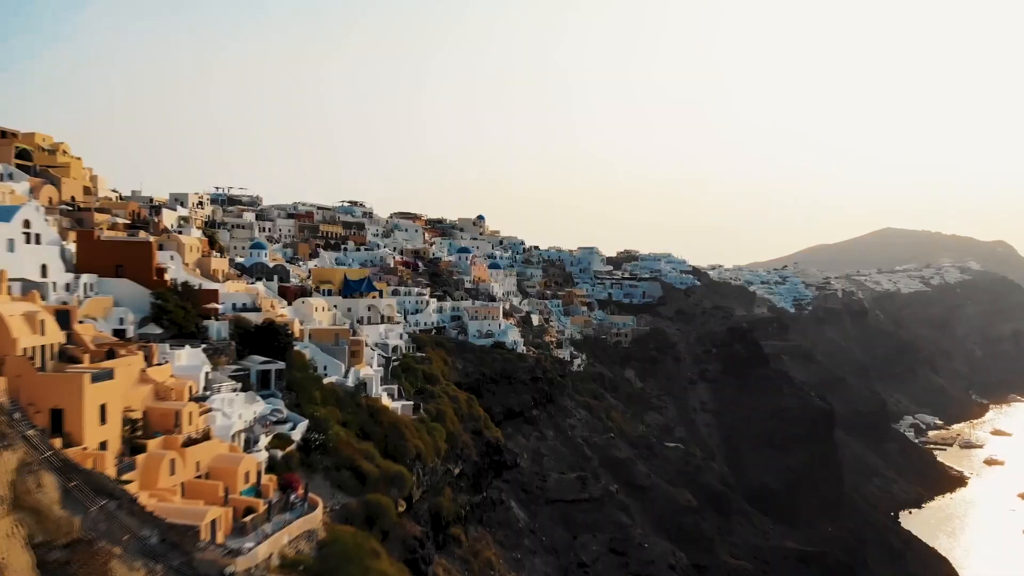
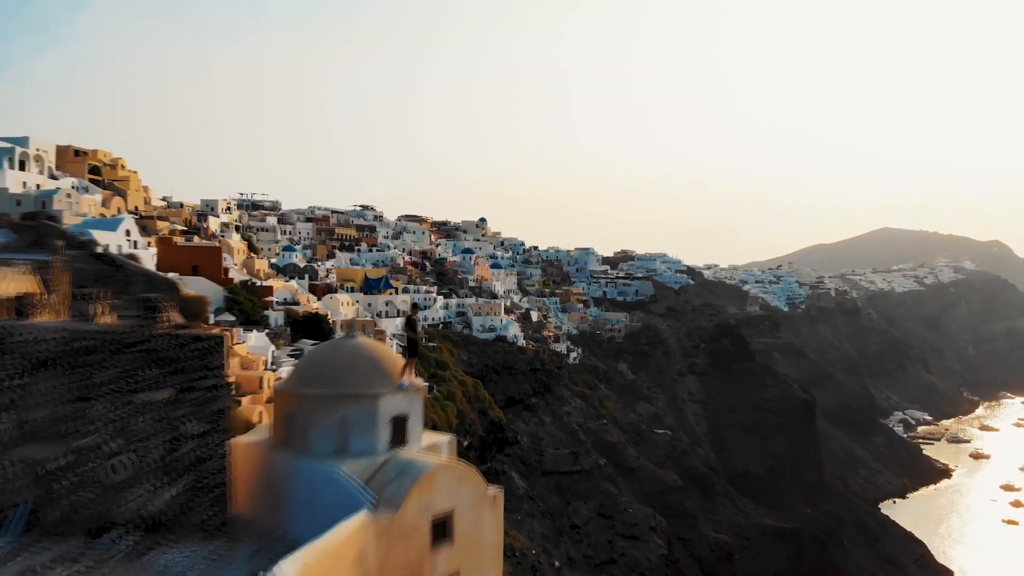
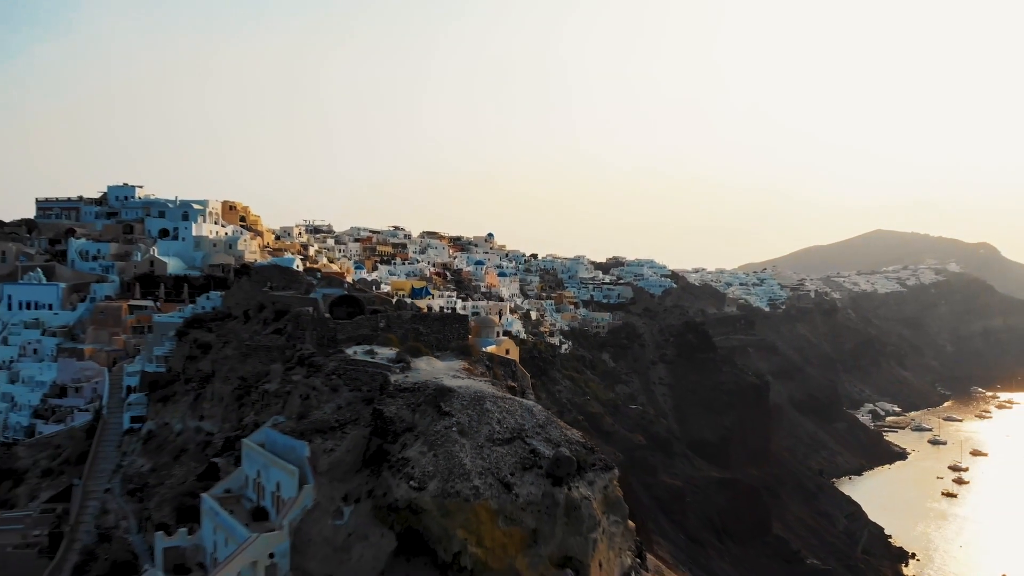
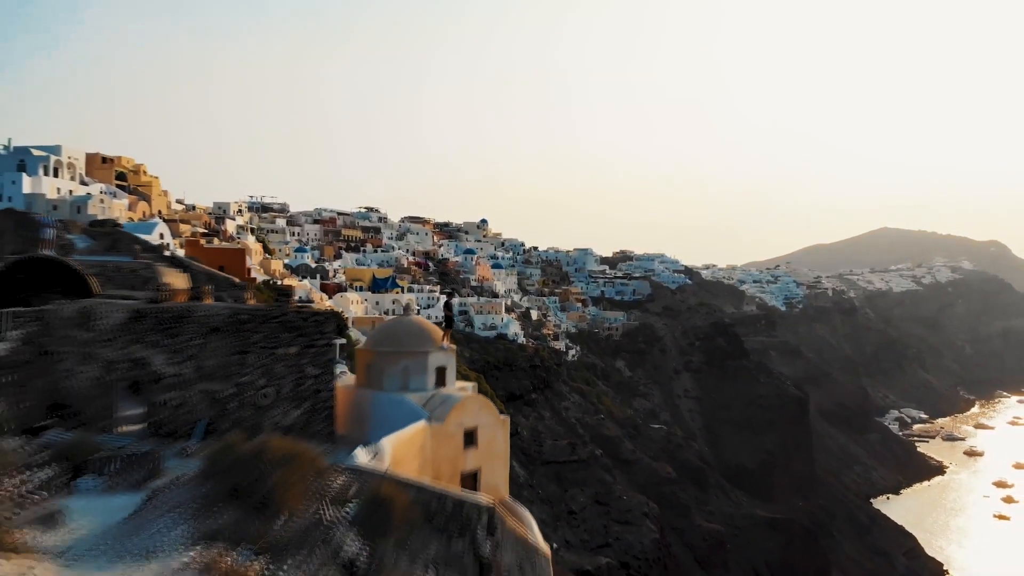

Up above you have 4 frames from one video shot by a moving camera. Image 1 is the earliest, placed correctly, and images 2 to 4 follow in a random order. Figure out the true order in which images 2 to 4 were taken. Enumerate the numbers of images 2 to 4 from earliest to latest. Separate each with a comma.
2, 4, 3
